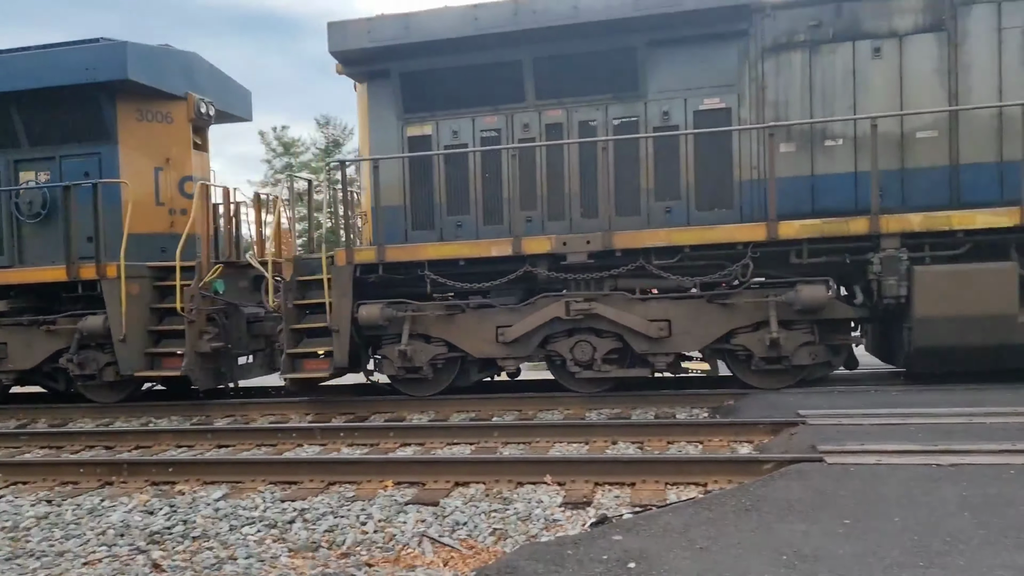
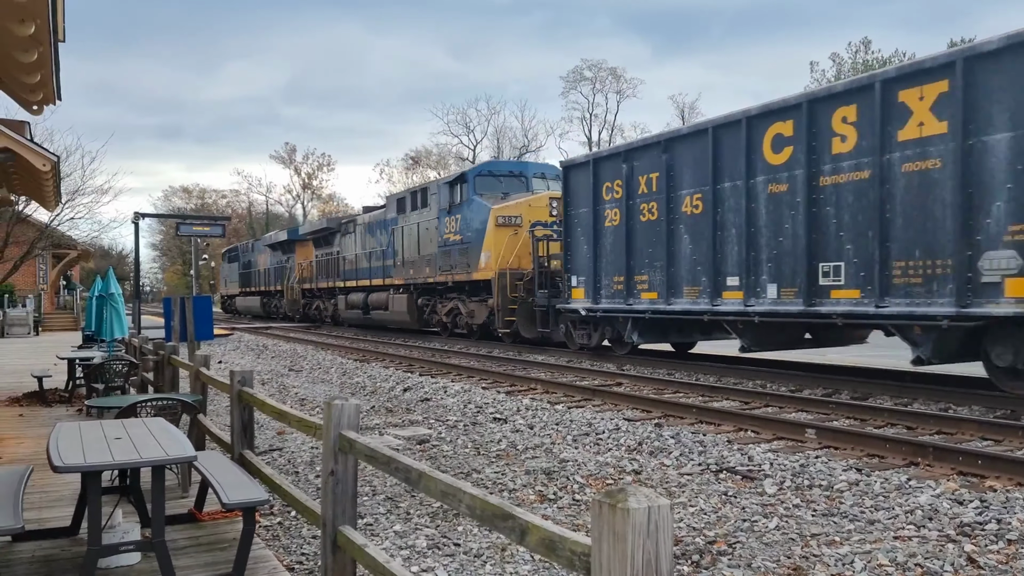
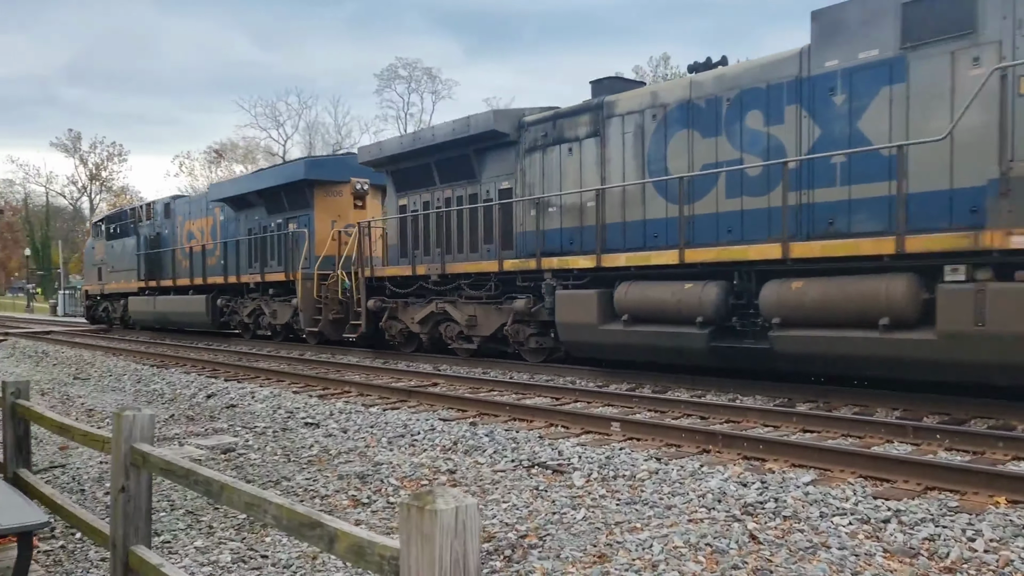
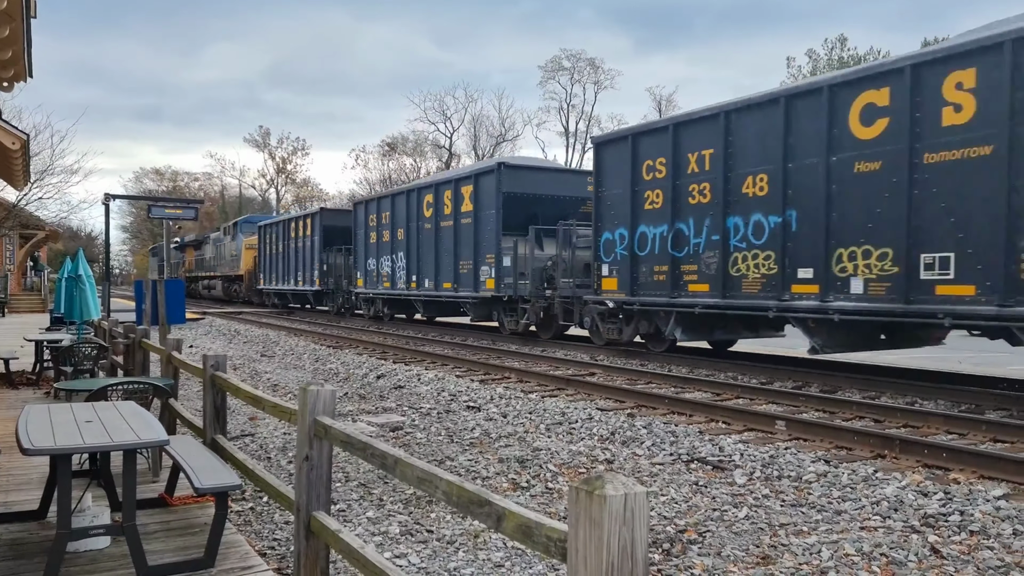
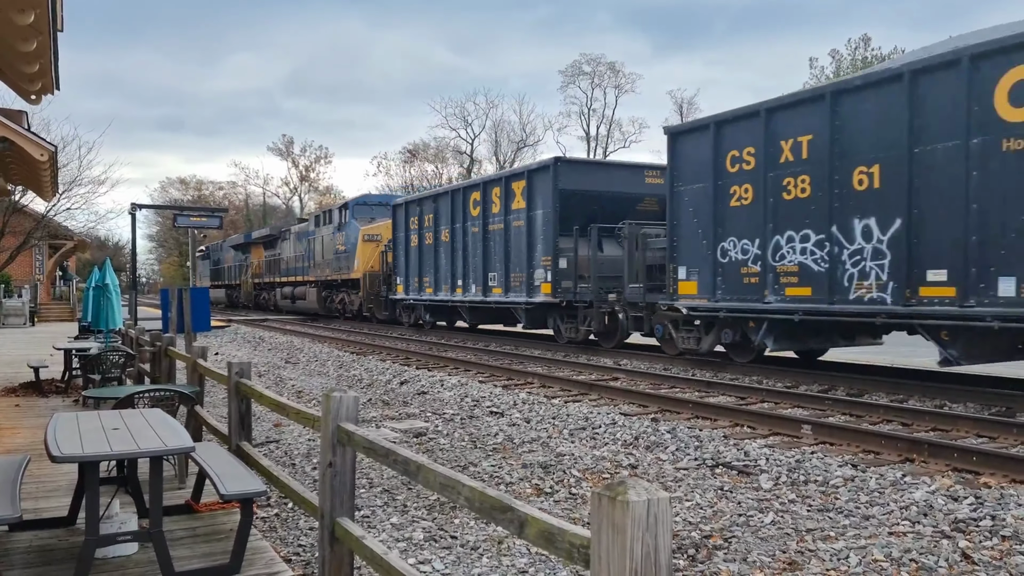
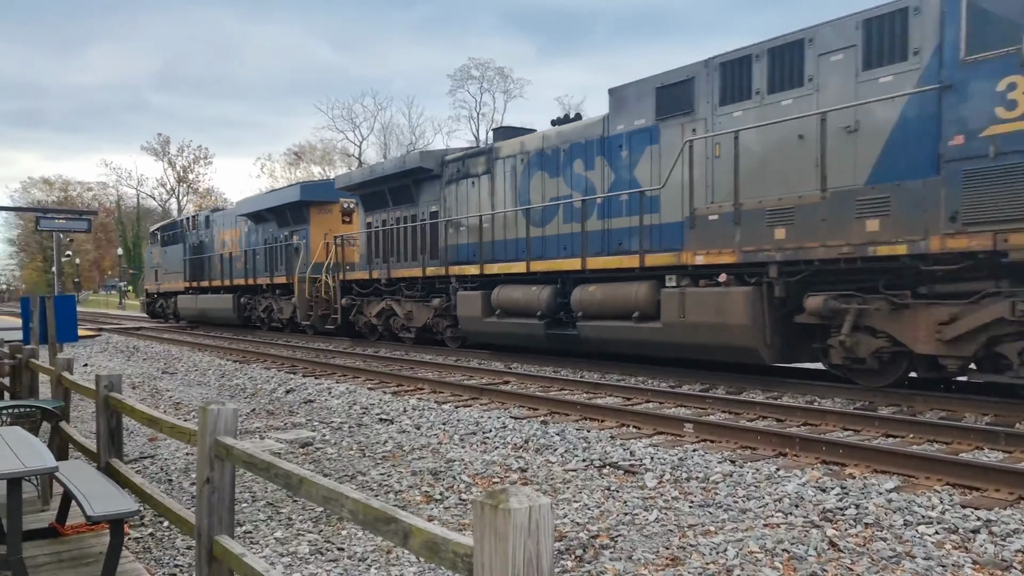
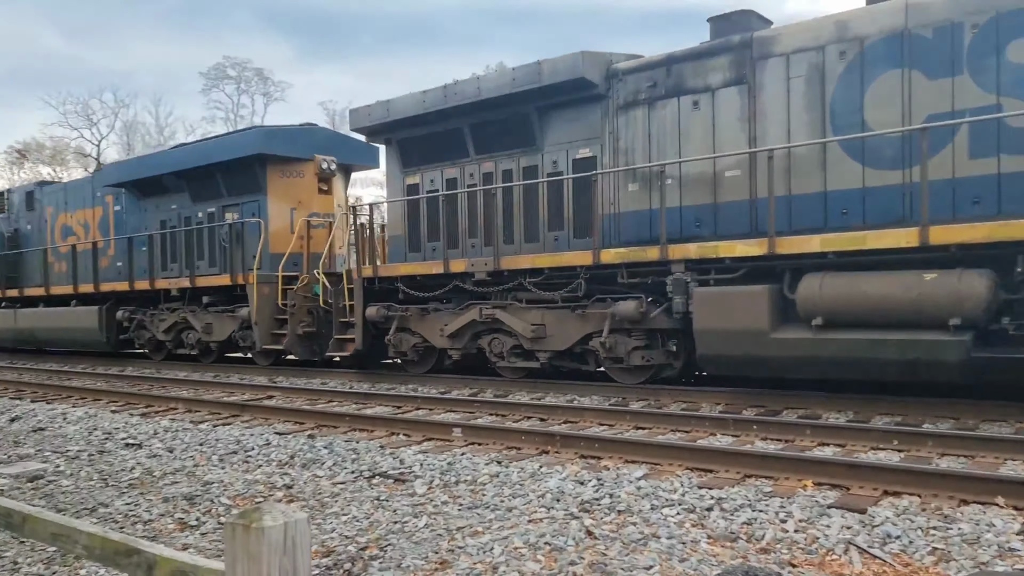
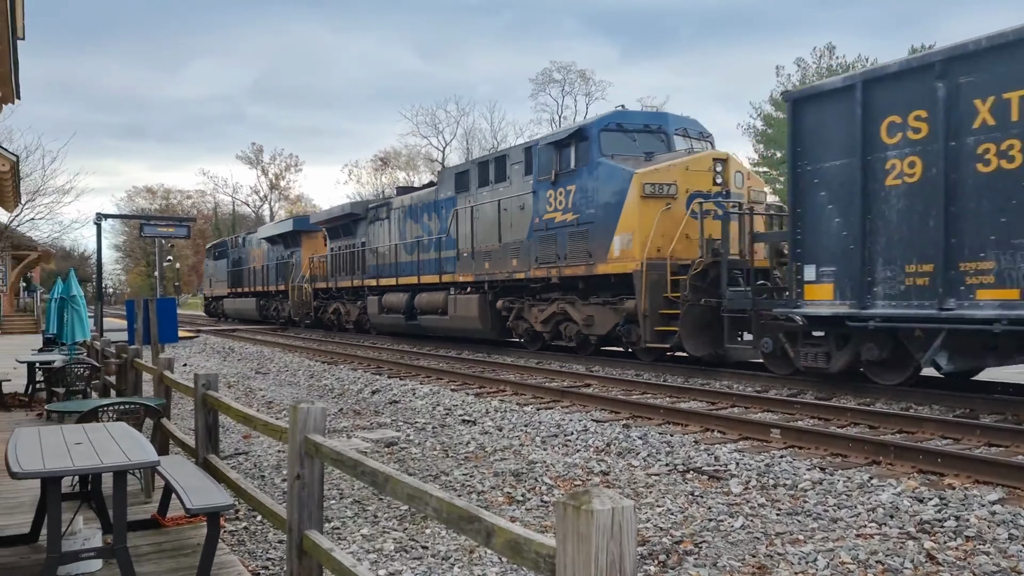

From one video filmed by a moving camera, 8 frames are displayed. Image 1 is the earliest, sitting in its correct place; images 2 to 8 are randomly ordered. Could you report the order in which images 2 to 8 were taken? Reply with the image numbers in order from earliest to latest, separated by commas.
7, 3, 6, 8, 2, 5, 4
